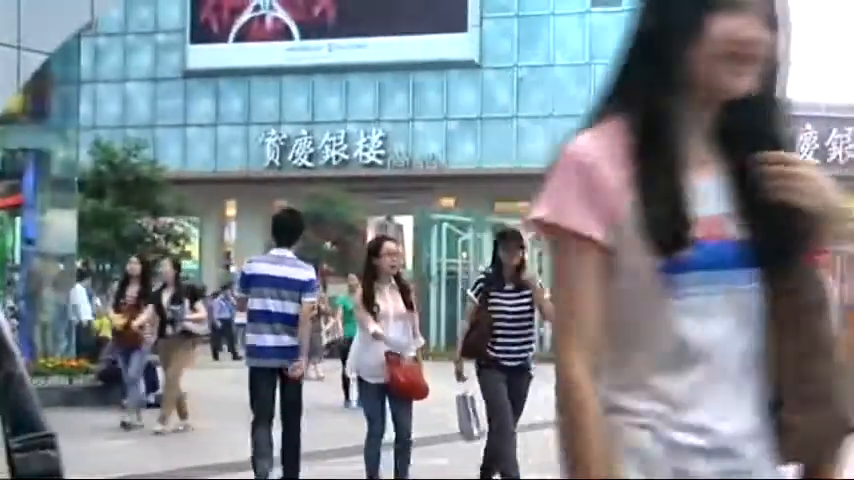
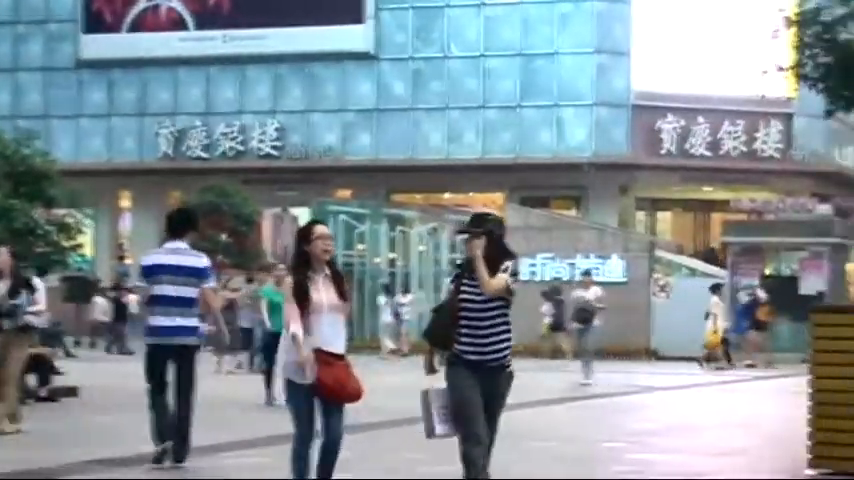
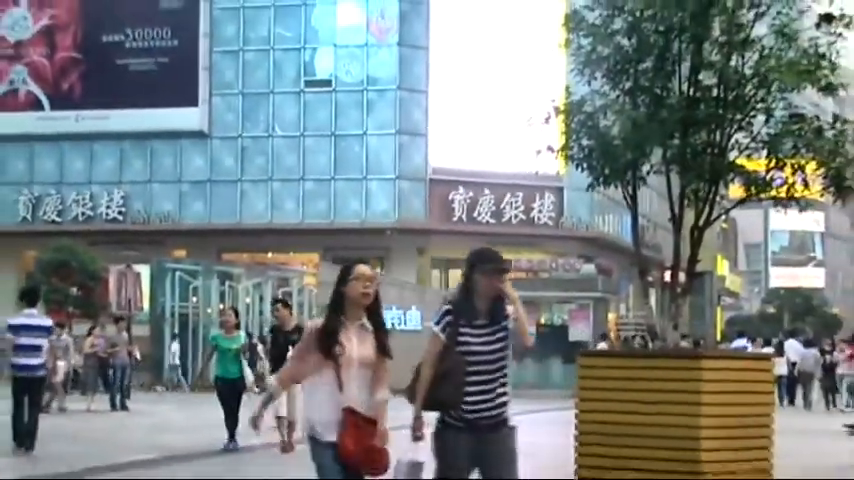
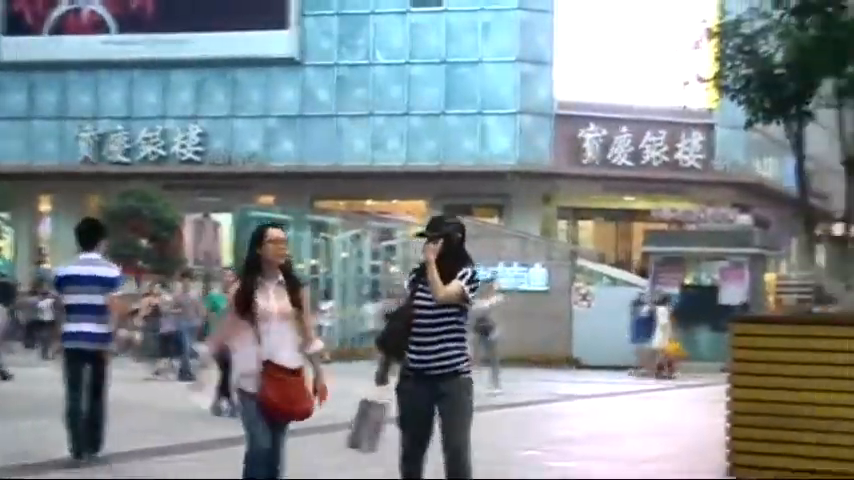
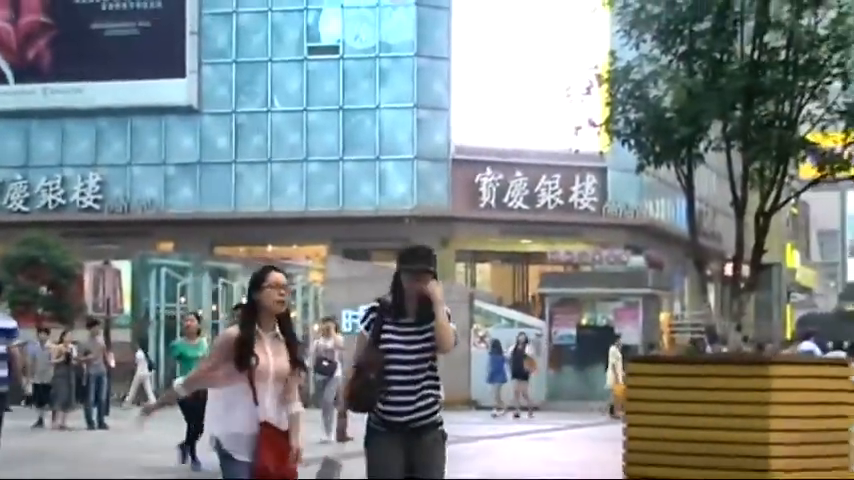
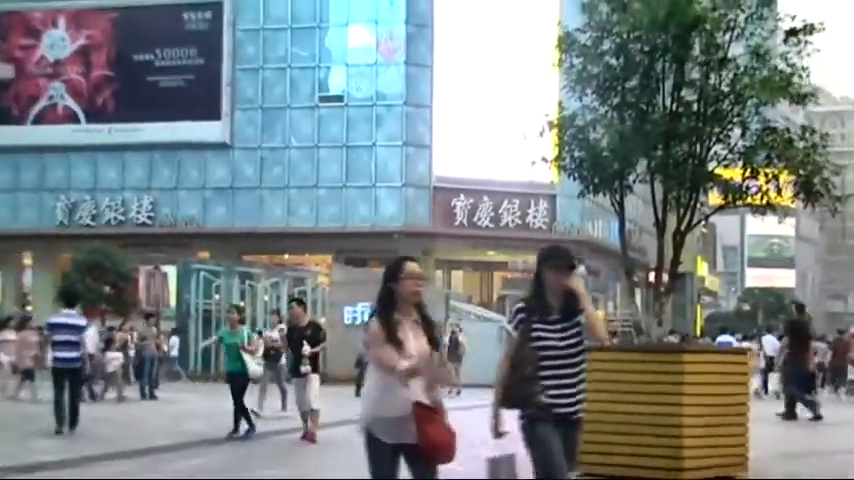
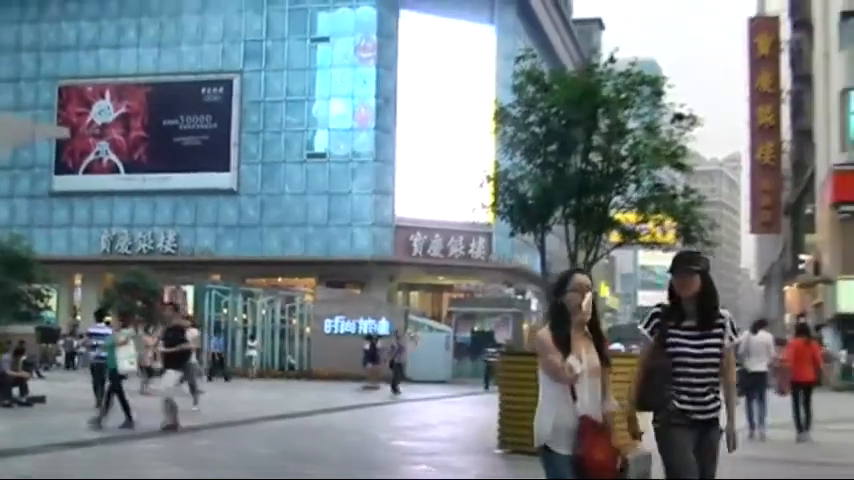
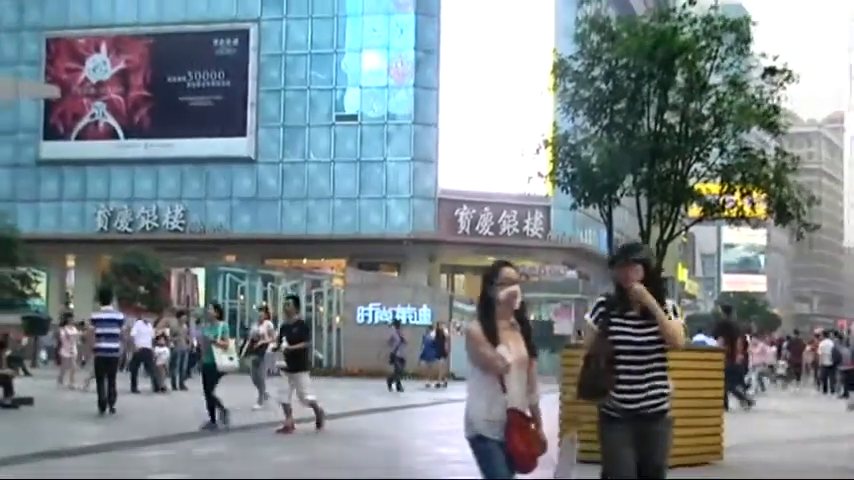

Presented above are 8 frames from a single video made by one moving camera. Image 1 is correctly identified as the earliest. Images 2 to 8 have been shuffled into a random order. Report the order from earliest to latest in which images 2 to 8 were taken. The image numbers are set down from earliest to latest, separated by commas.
2, 4, 5, 3, 6, 8, 7
